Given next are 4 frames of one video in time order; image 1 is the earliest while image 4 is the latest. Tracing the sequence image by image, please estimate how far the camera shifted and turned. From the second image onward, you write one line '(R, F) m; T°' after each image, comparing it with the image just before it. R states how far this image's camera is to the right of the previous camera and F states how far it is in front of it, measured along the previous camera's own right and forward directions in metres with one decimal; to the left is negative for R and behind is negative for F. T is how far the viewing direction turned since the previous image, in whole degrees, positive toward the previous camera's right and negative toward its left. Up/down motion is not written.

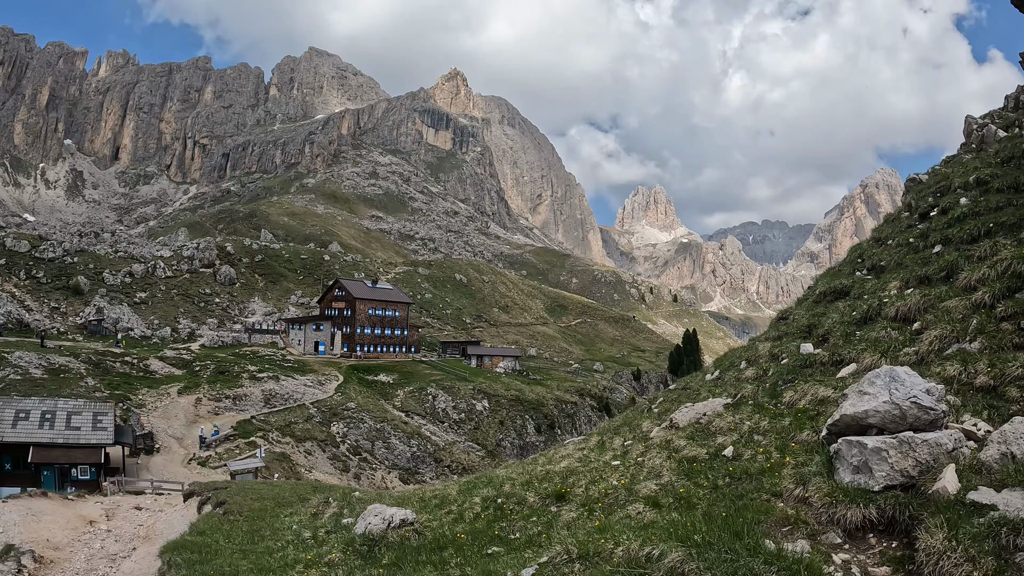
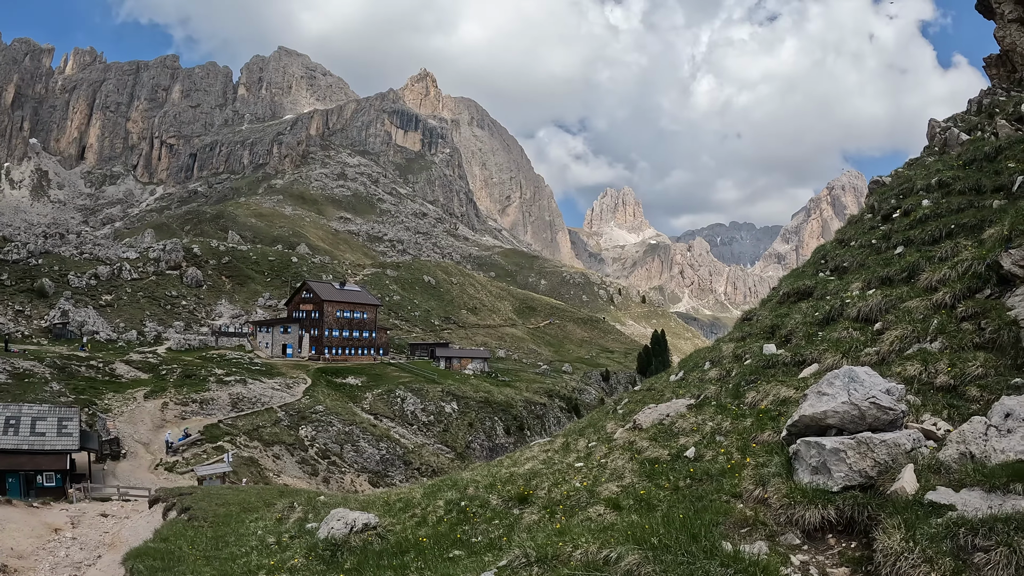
(+0.4, +0.4) m; +2°
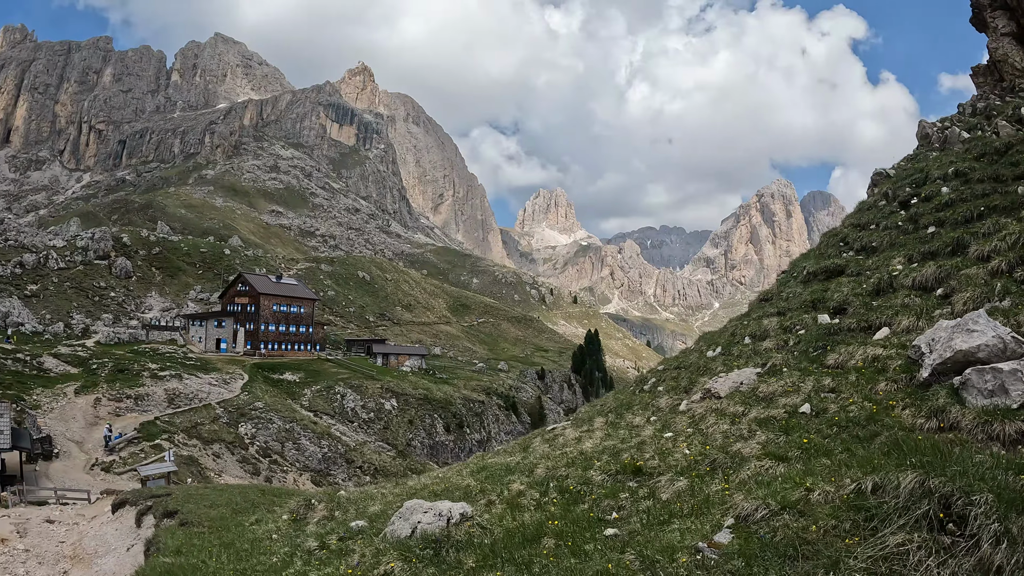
(-4.7, -0.3) m; +4°
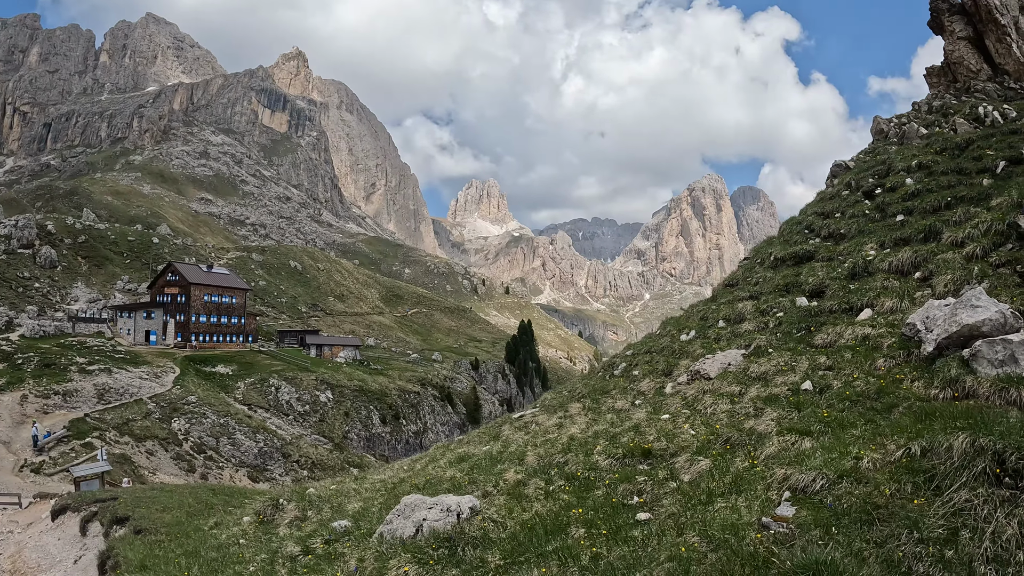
(-1.6, +0.2) m; +4°
